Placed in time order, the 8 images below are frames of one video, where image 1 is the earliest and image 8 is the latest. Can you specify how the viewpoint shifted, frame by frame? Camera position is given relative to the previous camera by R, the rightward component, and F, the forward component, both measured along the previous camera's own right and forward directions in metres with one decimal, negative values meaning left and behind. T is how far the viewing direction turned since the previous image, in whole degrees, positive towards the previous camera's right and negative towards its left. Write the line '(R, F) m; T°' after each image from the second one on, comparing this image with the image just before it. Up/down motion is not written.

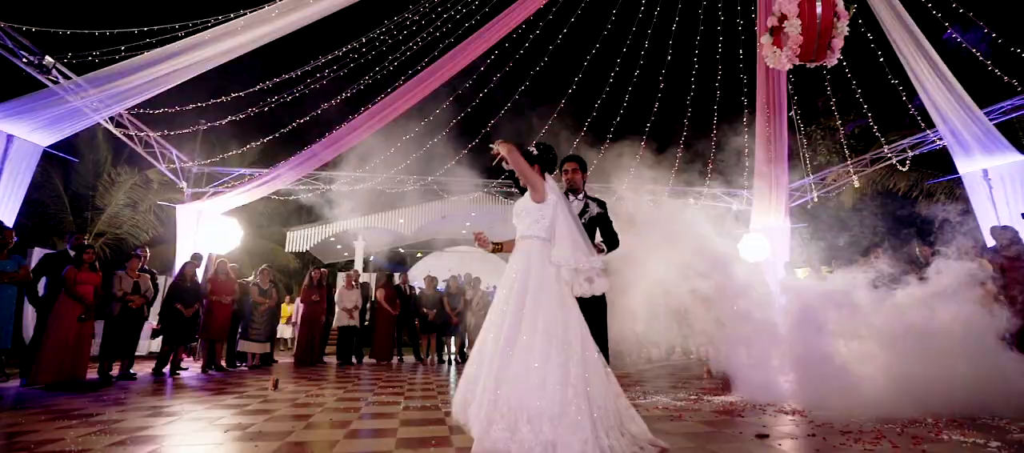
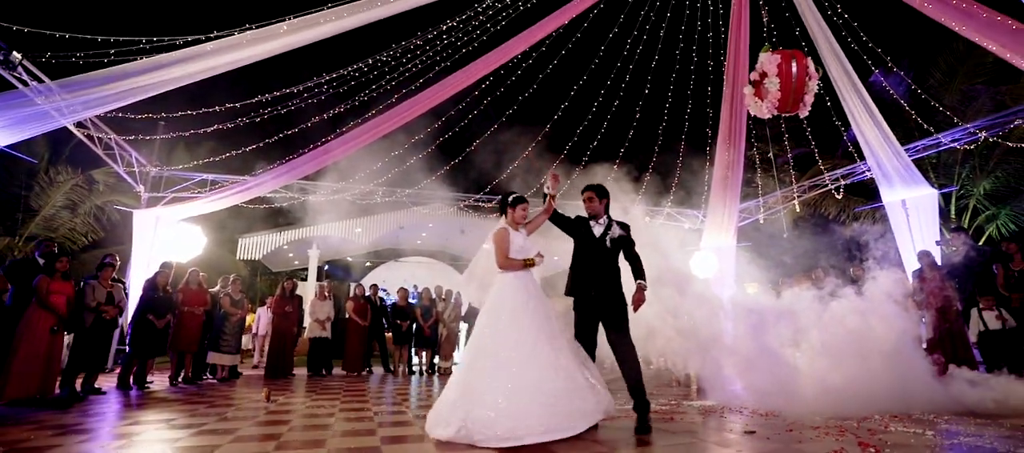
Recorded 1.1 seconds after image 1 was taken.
(-0.5, -0.3) m; +6°
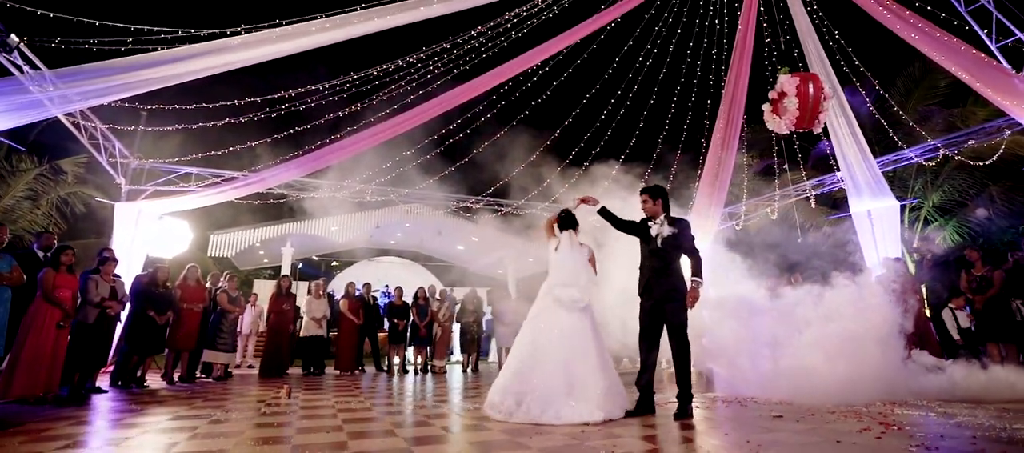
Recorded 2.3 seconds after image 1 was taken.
(-0.6, -0.2) m; +4°
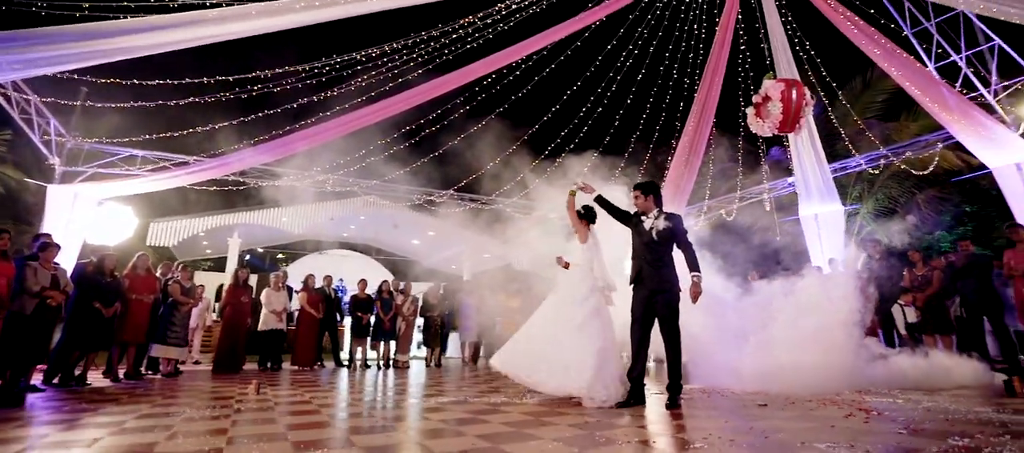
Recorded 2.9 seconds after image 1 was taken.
(-0.4, 0.0) m; +6°
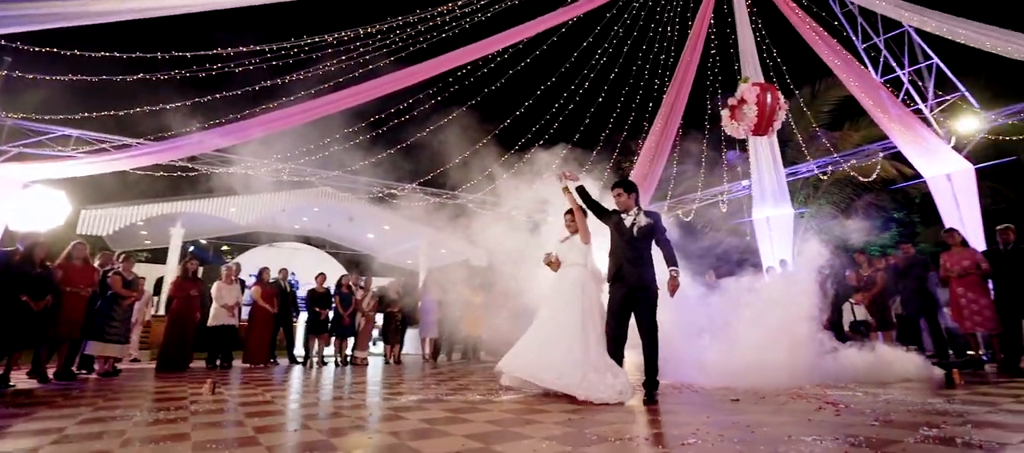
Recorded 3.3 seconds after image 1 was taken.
(-0.2, +0.1) m; +5°
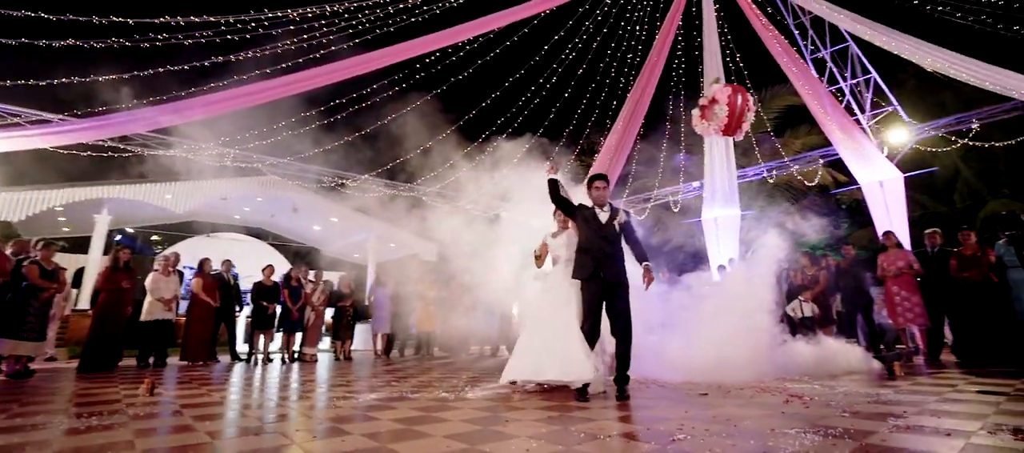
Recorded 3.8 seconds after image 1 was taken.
(-0.2, +0.1) m; +6°
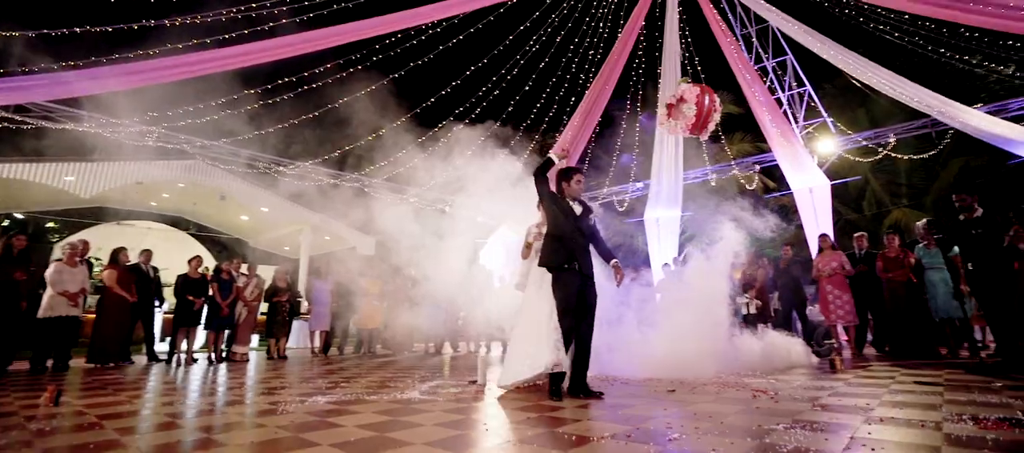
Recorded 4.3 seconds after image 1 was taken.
(-0.3, +0.2) m; +7°
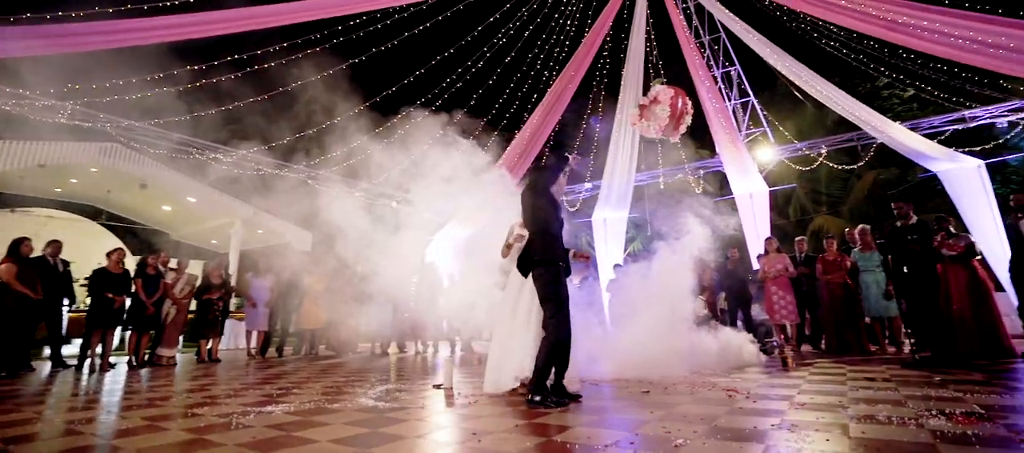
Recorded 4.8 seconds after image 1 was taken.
(-0.3, +0.2) m; +7°
